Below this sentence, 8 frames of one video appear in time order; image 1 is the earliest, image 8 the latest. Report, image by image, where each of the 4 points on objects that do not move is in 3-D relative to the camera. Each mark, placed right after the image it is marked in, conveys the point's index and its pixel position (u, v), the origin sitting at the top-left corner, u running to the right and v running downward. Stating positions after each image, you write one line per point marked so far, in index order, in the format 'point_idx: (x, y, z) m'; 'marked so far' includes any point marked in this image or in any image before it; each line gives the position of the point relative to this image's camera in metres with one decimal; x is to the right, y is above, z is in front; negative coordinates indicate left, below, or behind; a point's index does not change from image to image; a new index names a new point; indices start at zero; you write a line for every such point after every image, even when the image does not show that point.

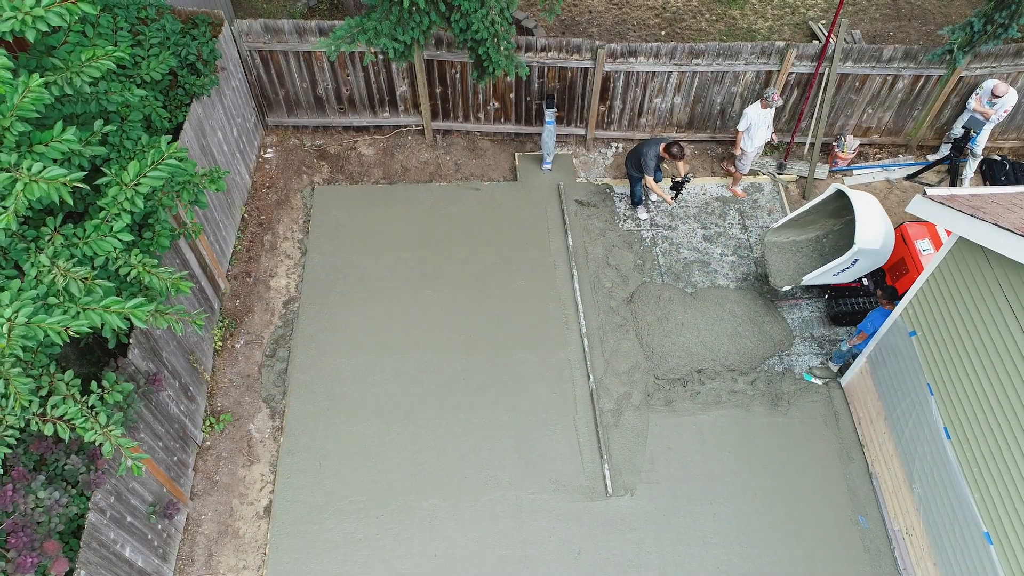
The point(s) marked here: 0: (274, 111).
0: (-2.5, +1.9, +7.7) m
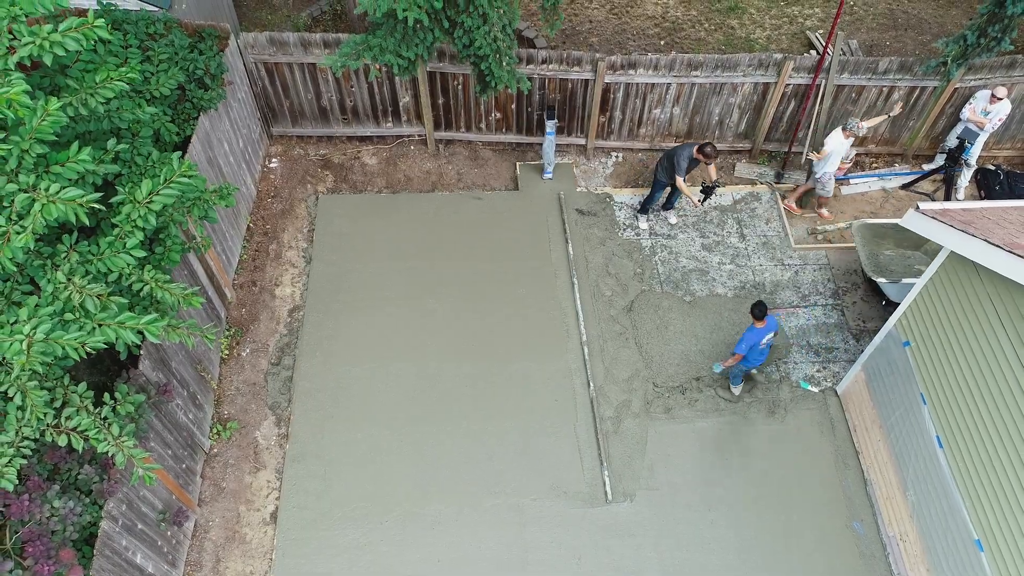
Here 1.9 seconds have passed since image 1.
0: (-2.5, +1.8, +7.8) m
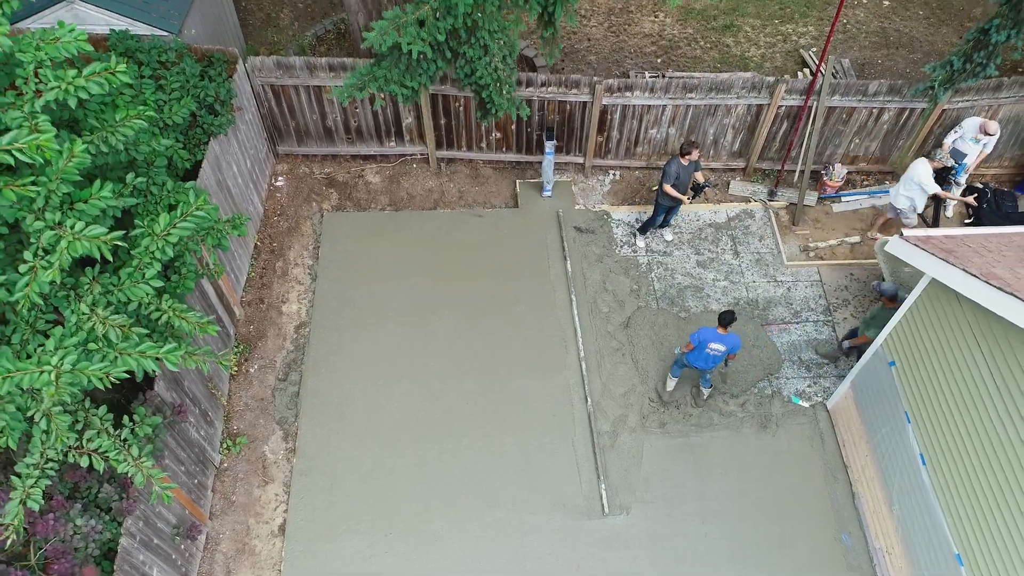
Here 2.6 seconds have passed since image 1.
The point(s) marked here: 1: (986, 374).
0: (-2.5, +1.6, +8.0) m
1: (+2.9, -0.5, +4.5) m
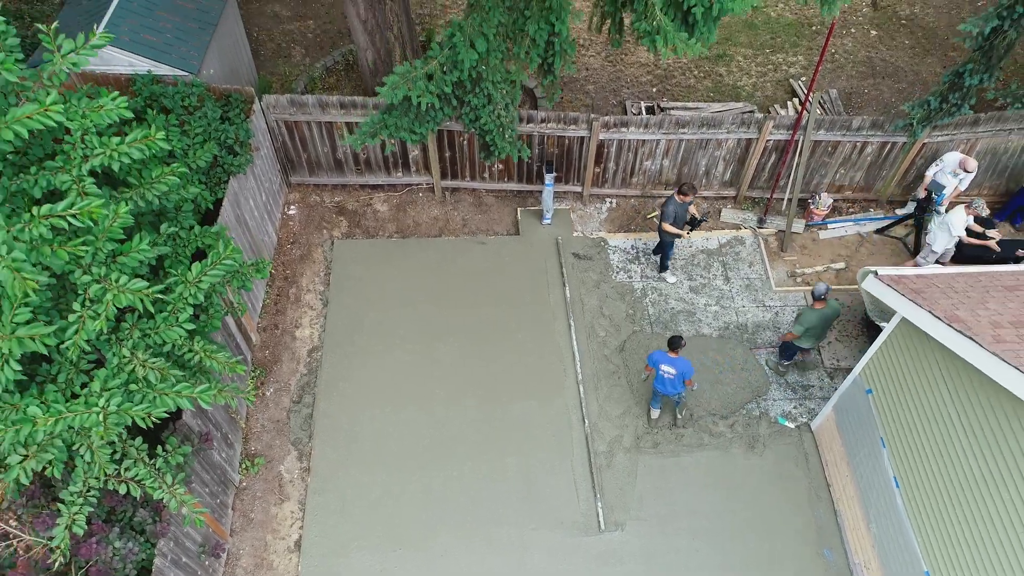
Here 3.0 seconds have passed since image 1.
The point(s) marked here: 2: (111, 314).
0: (-2.5, +1.3, +8.4) m
1: (+3.0, -0.8, +4.9) m
2: (-2.2, -0.1, +4.1) m
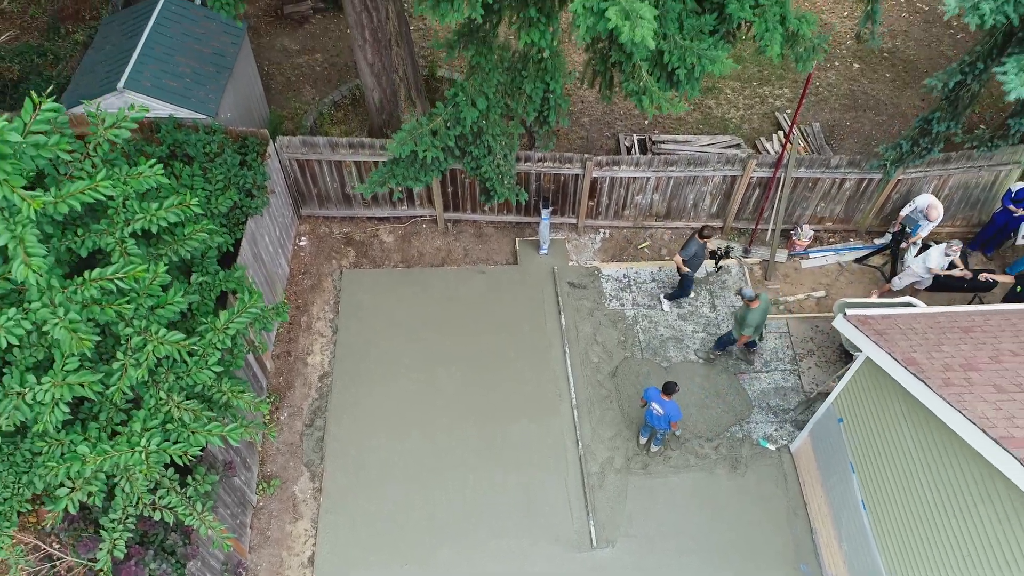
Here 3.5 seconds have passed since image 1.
0: (-2.5, +1.0, +8.9) m
1: (+2.9, -1.1, +5.4) m
2: (-2.3, -0.5, +4.6) m
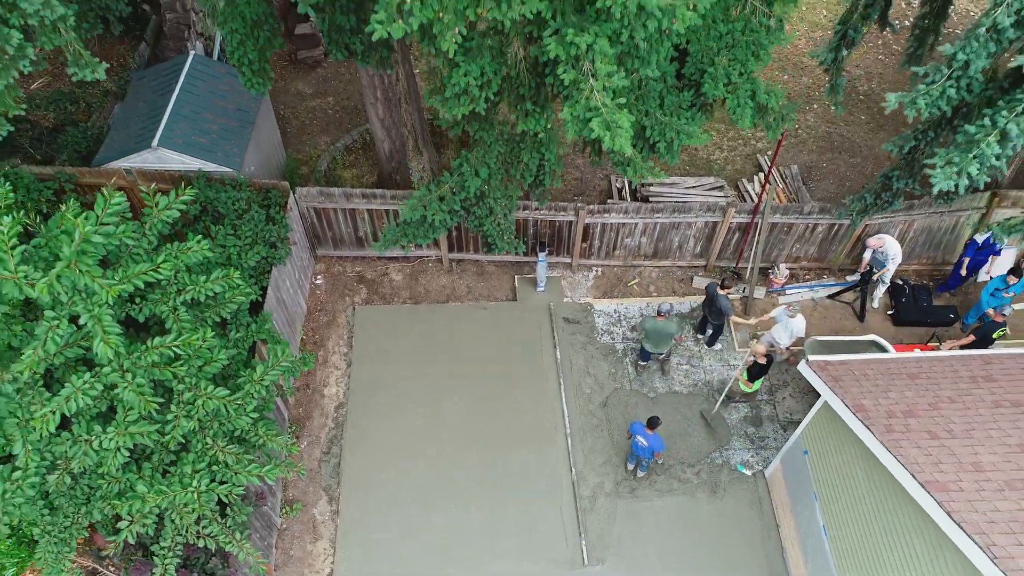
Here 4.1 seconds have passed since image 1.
0: (-2.5, +0.6, +9.6) m
1: (+2.9, -1.6, +6.1) m
2: (-2.3, -0.9, +5.3) m
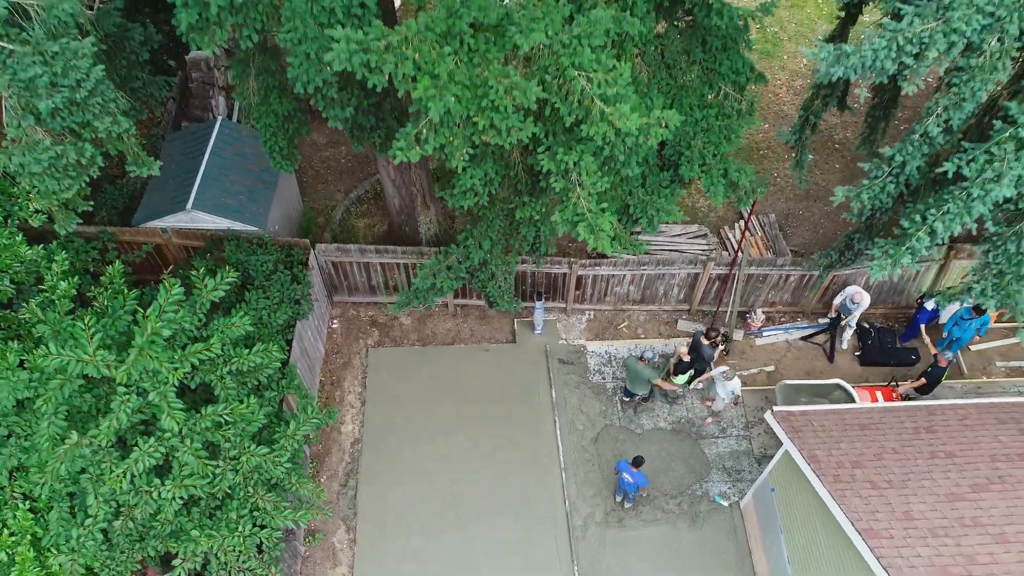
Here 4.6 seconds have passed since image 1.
0: (-2.5, -0.1, +10.5) m
1: (+2.9, -2.2, +7.0) m
2: (-2.3, -1.5, +6.2) m
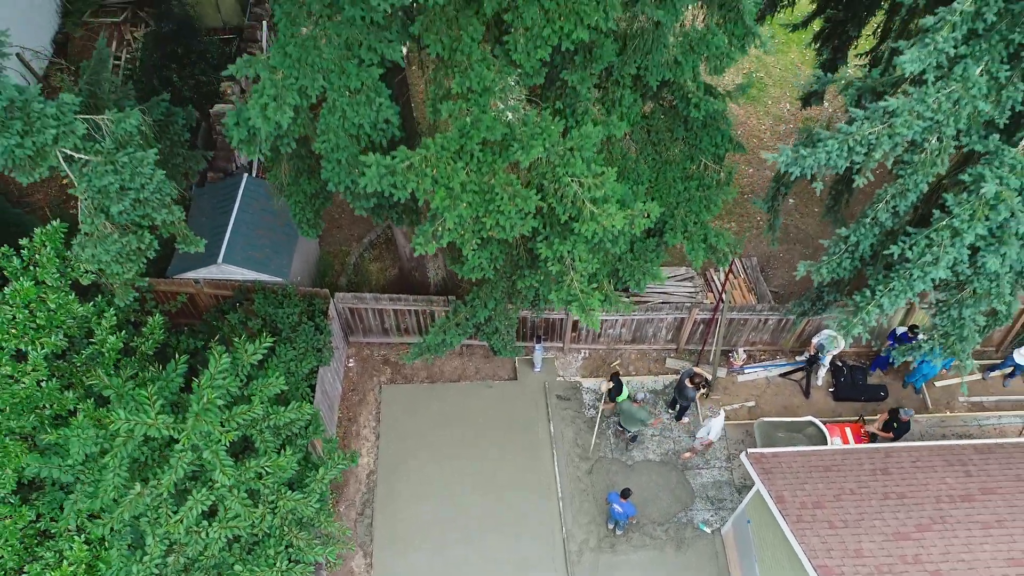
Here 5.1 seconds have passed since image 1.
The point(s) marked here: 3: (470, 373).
0: (-2.5, -0.7, +11.4) m
1: (+3.0, -2.8, +7.9) m
2: (-2.3, -2.2, +7.1) m
3: (-0.7, -1.3, +11.4) m
